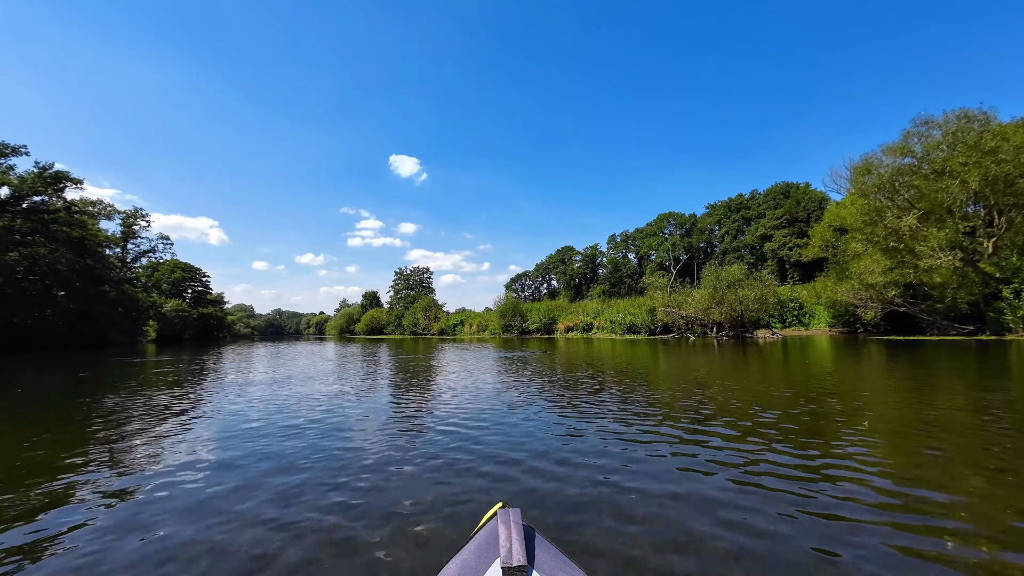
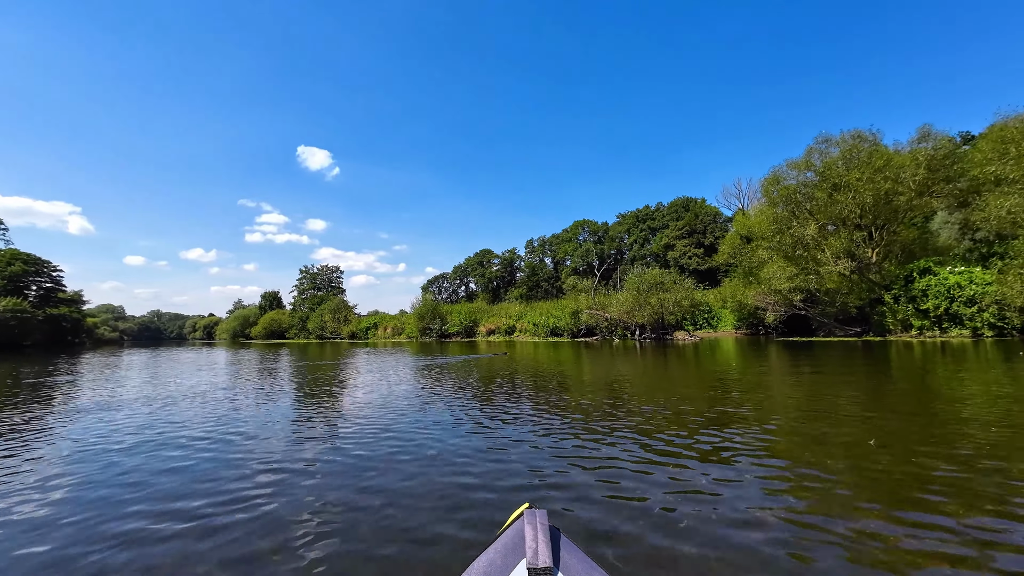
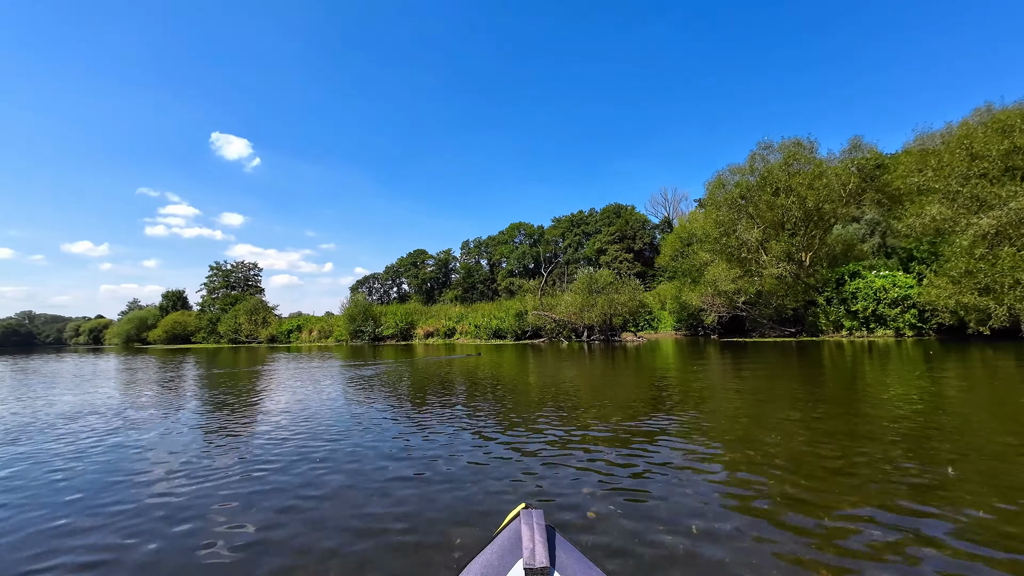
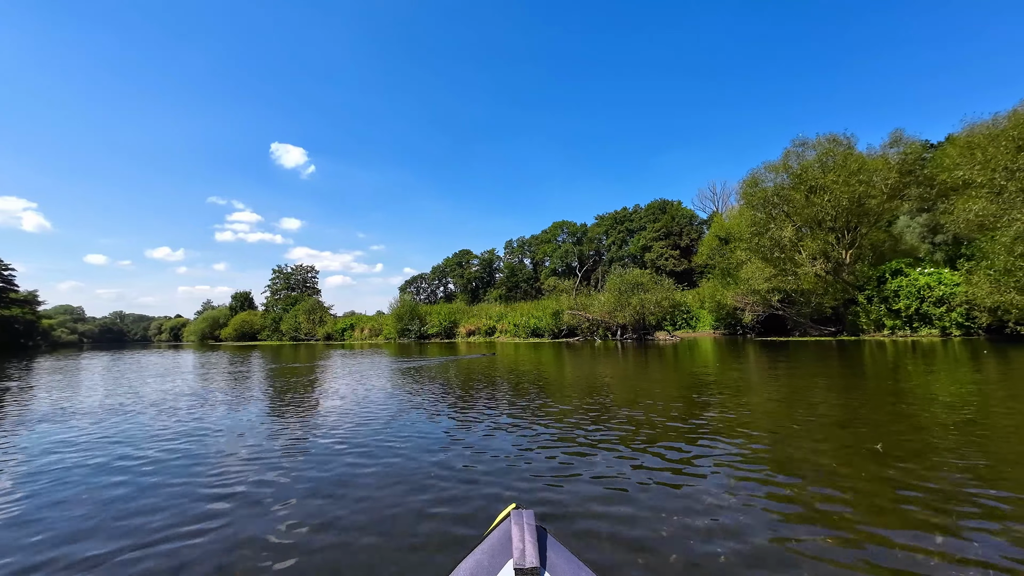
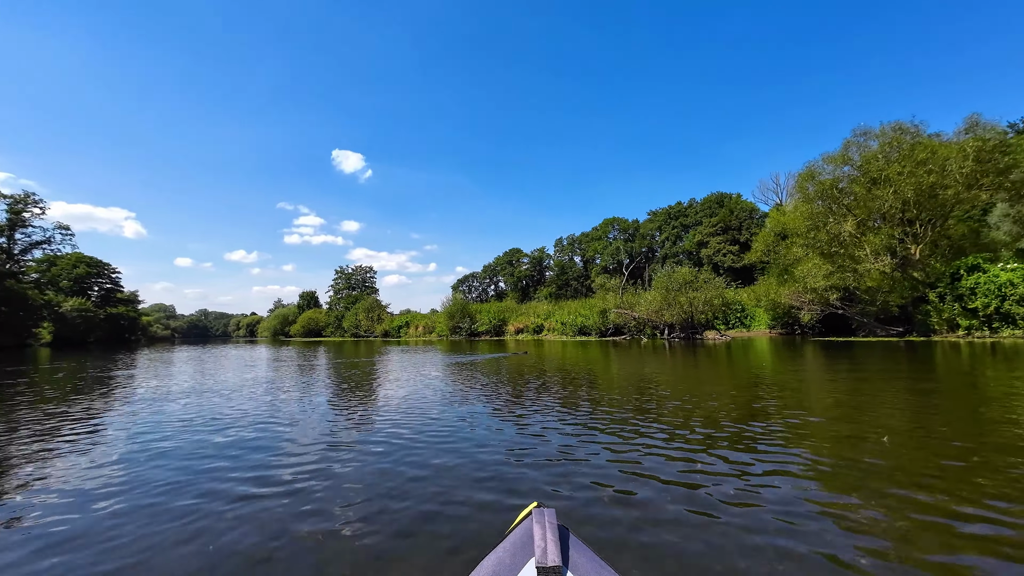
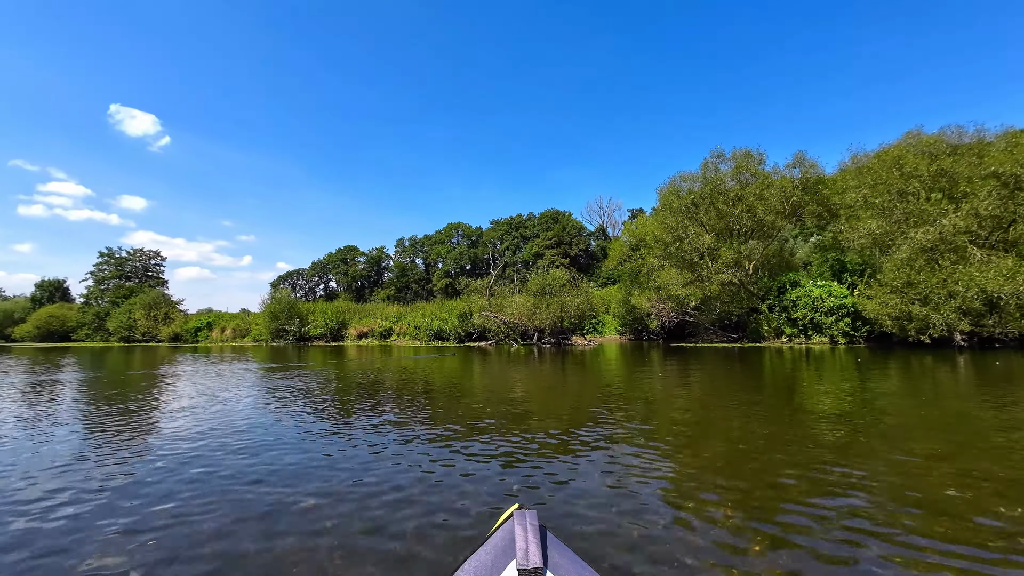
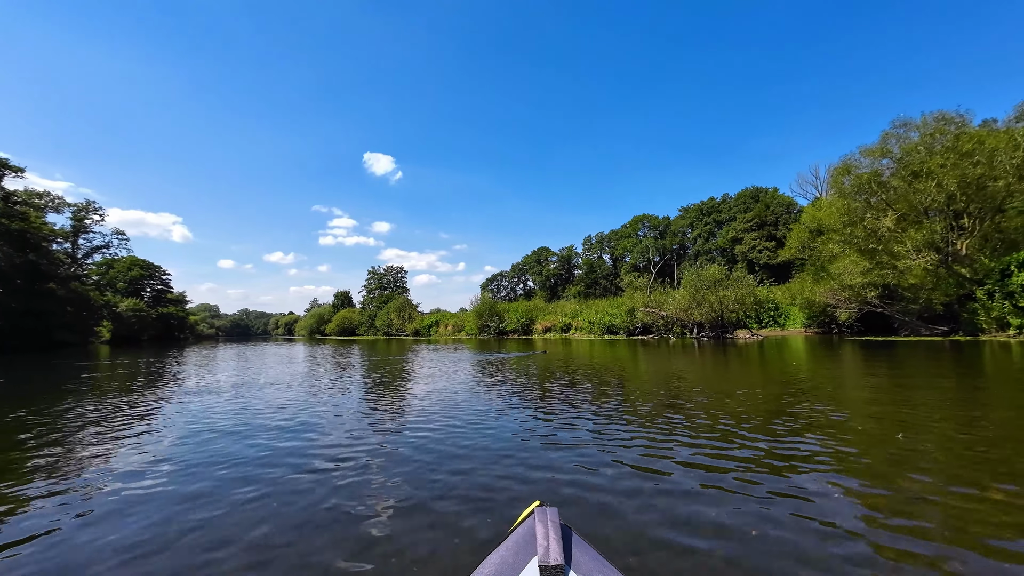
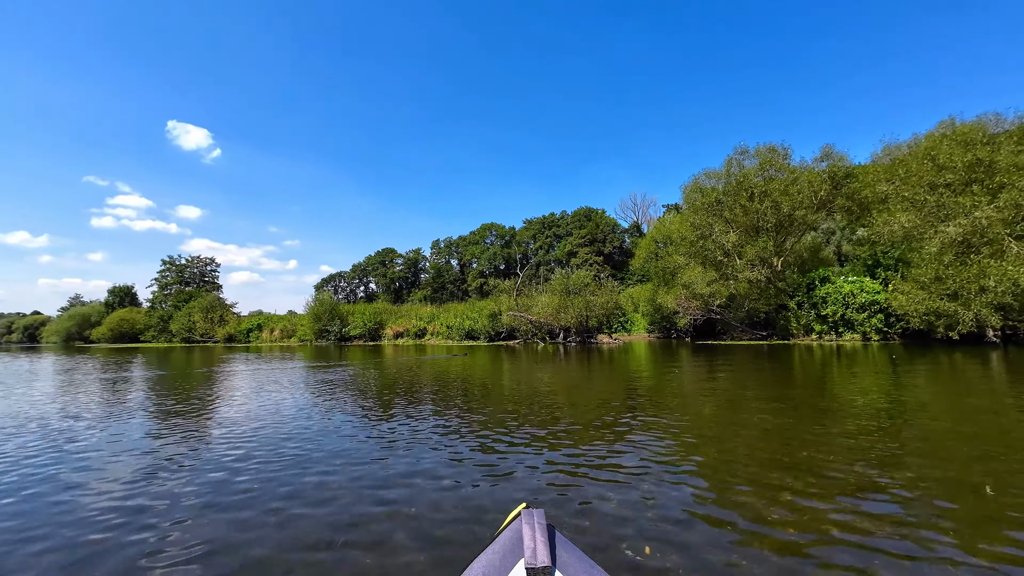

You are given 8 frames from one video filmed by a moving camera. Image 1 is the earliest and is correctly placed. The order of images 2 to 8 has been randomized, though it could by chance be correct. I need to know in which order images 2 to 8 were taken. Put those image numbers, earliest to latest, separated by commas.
7, 5, 2, 4, 3, 8, 6
